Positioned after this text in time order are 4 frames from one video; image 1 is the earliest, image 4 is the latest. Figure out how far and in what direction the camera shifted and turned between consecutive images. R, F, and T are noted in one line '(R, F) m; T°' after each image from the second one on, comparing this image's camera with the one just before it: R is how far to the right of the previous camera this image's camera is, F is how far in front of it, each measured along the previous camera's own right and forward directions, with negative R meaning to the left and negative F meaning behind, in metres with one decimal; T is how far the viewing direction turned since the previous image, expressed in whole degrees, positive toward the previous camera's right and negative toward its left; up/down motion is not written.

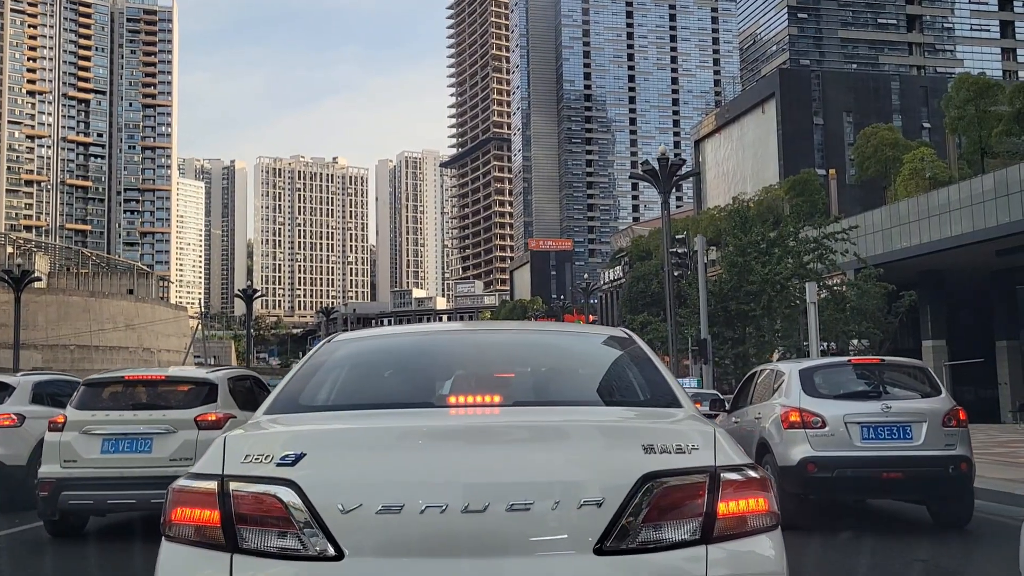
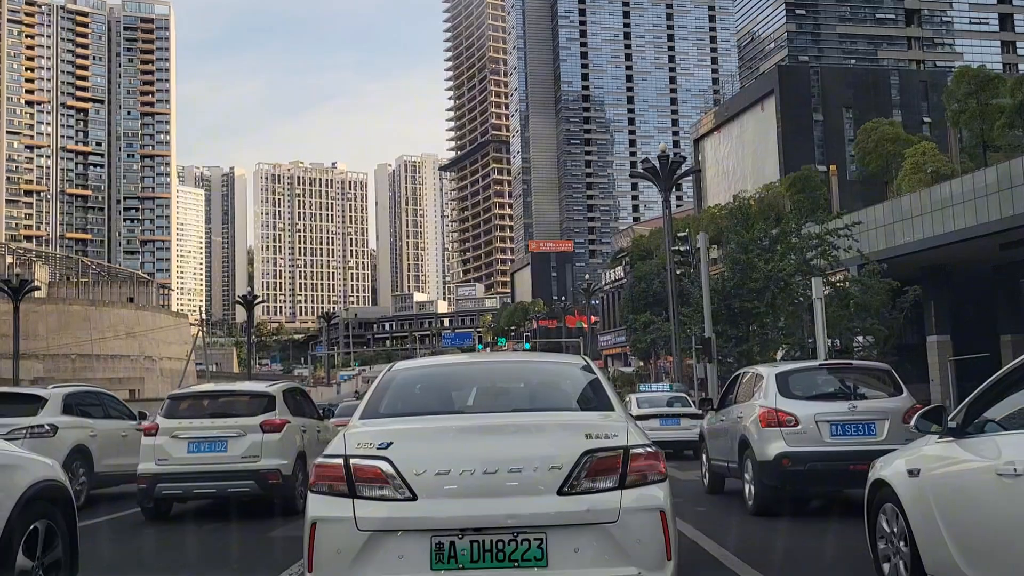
(0.0, +0.1) m; 0°
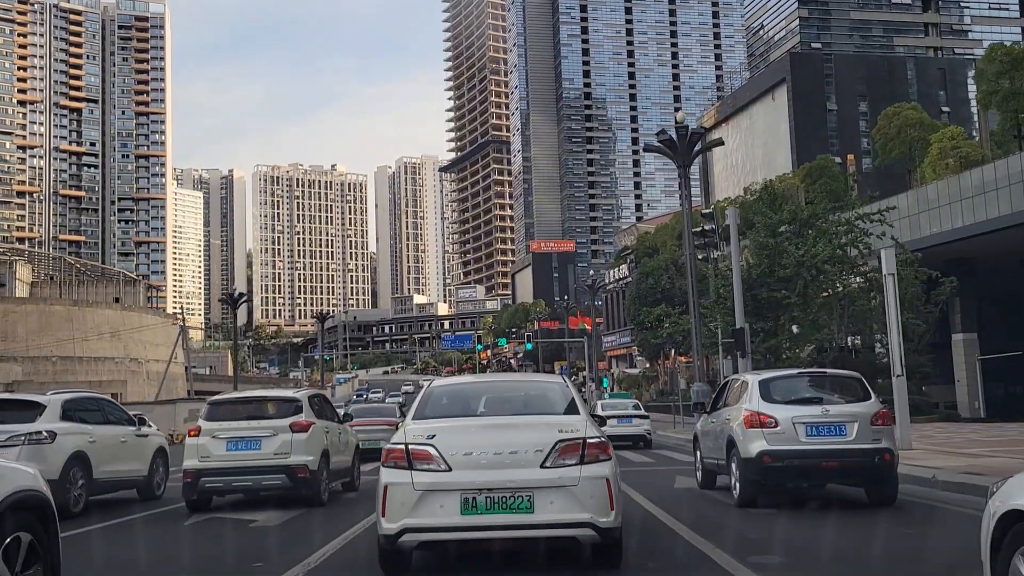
(0.0, +1.2) m; 0°
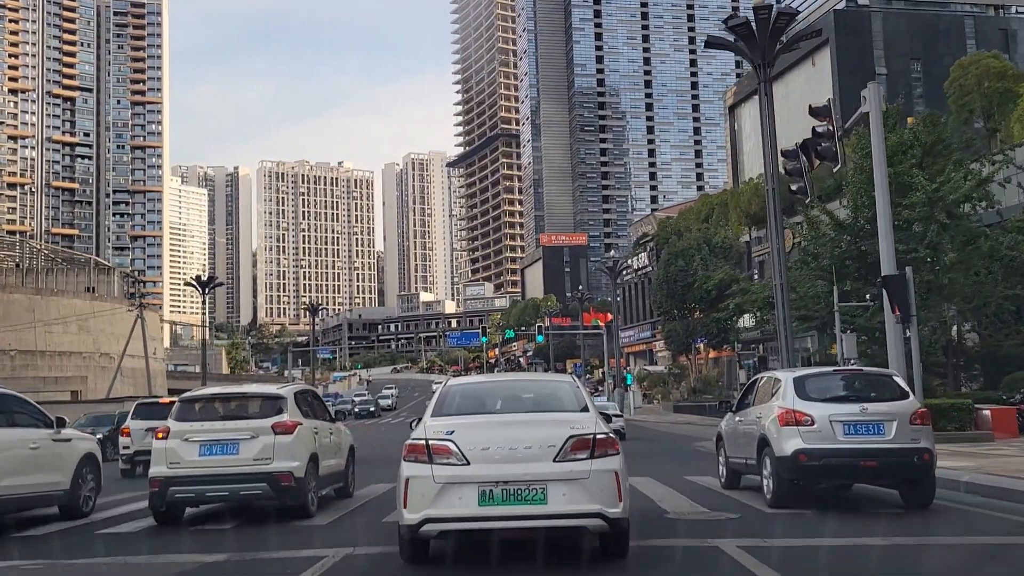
(0.0, +2.7) m; -1°
